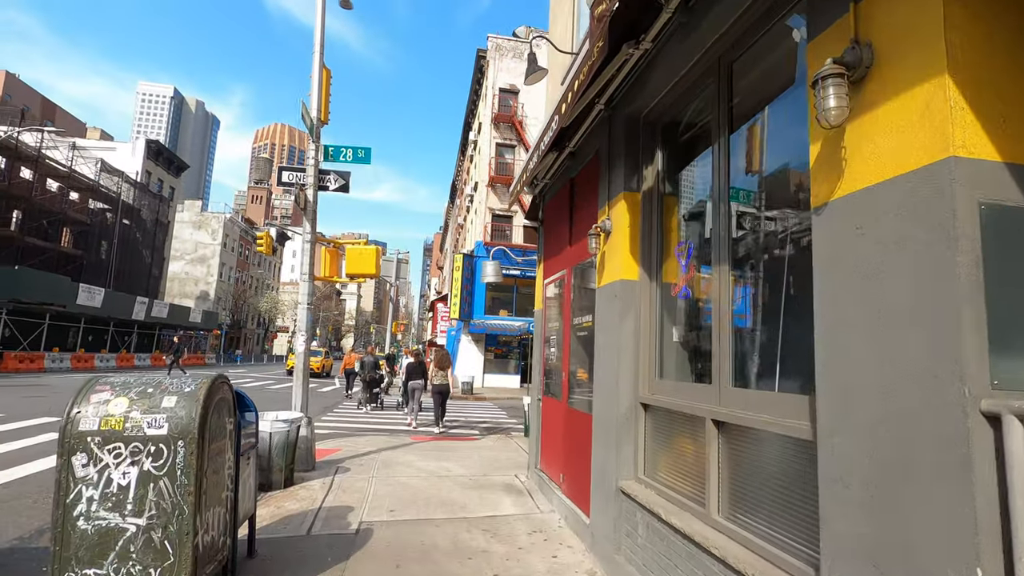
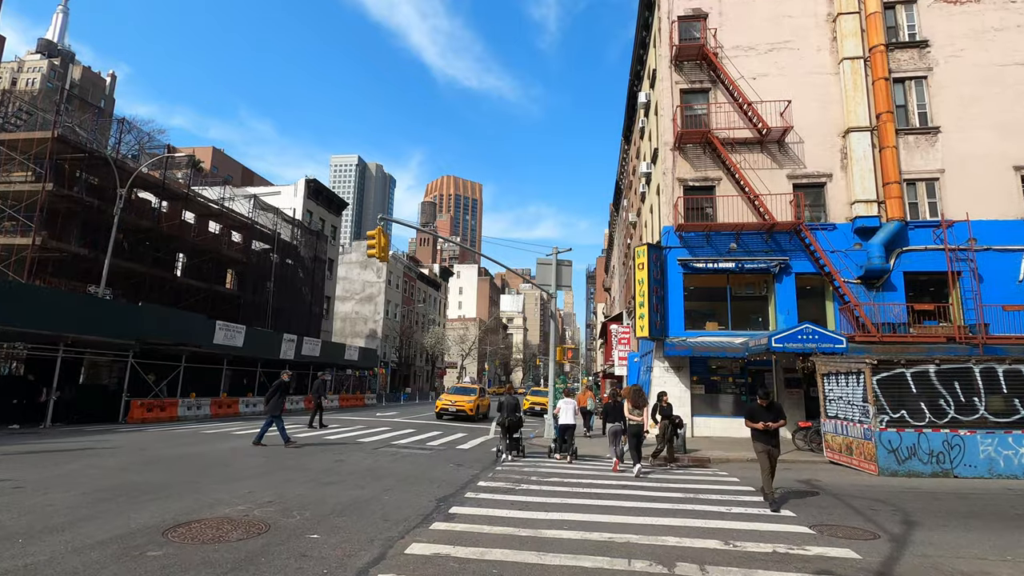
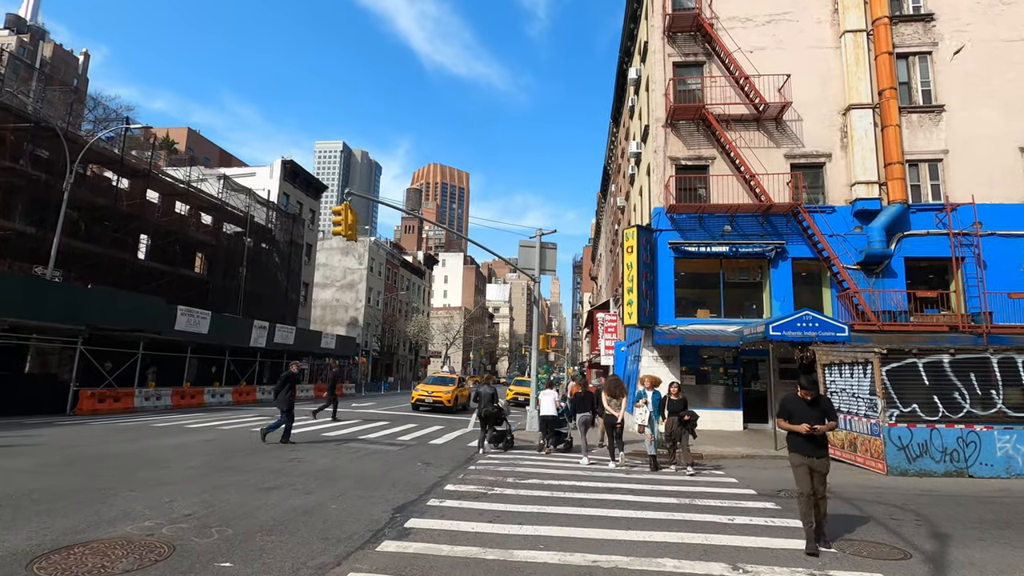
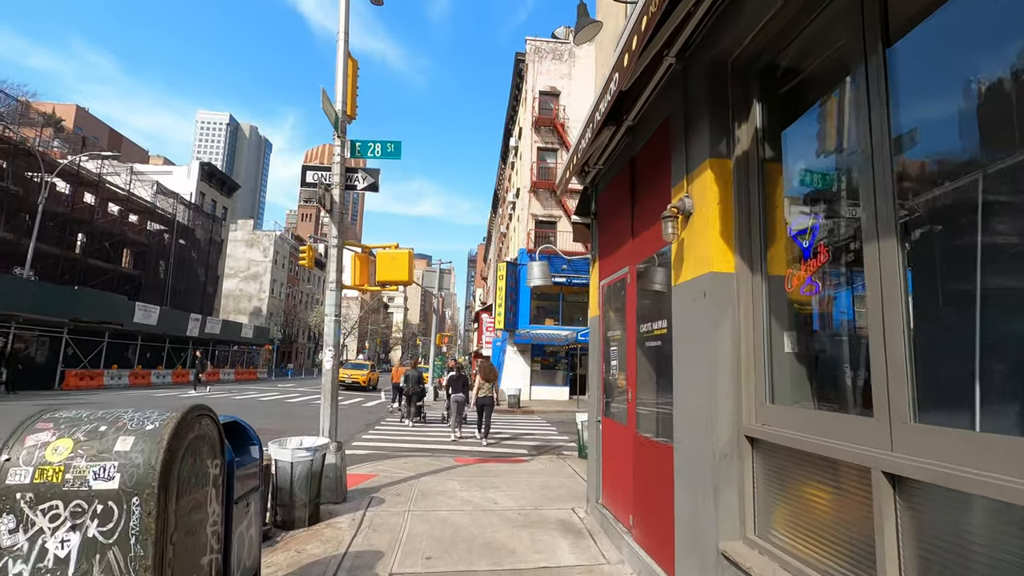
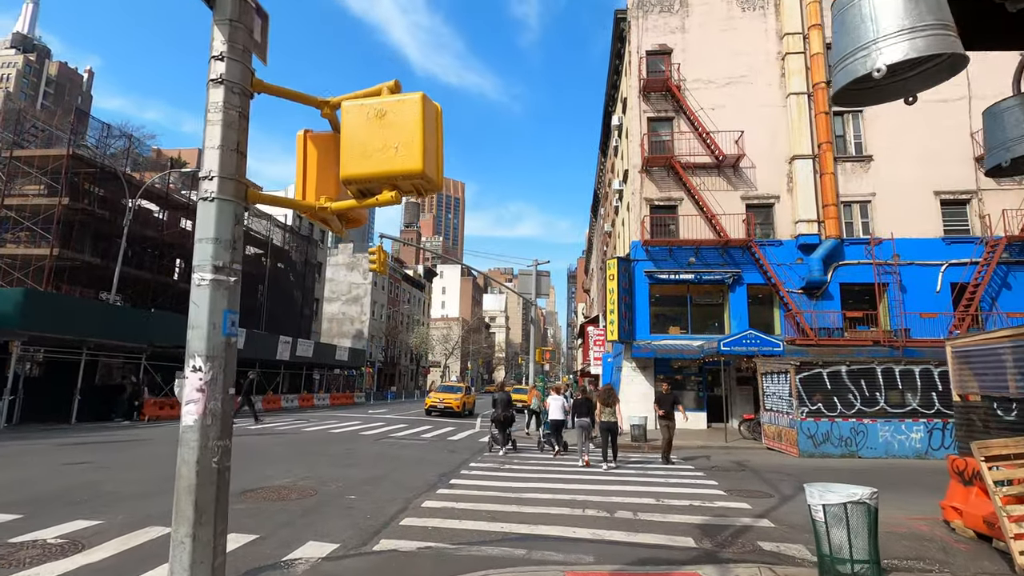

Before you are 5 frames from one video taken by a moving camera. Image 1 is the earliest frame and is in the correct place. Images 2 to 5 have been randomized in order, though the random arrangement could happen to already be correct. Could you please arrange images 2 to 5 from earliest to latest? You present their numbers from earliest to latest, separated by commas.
4, 5, 2, 3
